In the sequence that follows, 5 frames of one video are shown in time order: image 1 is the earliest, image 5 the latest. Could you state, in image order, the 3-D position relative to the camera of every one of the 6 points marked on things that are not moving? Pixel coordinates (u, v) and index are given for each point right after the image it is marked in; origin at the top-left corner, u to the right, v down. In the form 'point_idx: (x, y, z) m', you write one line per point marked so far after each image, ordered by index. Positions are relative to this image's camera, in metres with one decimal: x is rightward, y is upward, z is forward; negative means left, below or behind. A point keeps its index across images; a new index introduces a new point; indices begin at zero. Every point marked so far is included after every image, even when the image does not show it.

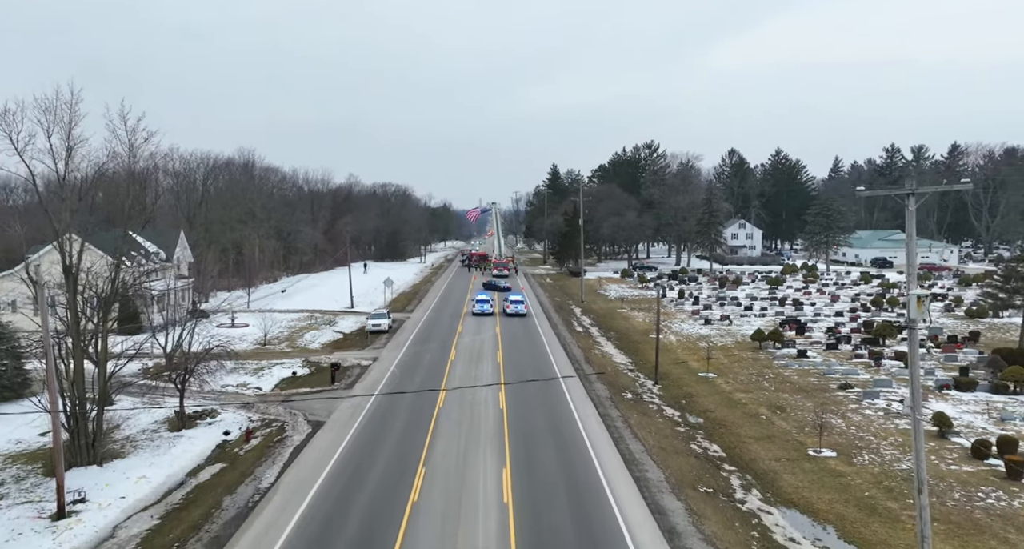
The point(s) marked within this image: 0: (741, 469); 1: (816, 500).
0: (+6.7, -5.6, +18.7) m
1: (+7.6, -5.7, +16.2) m
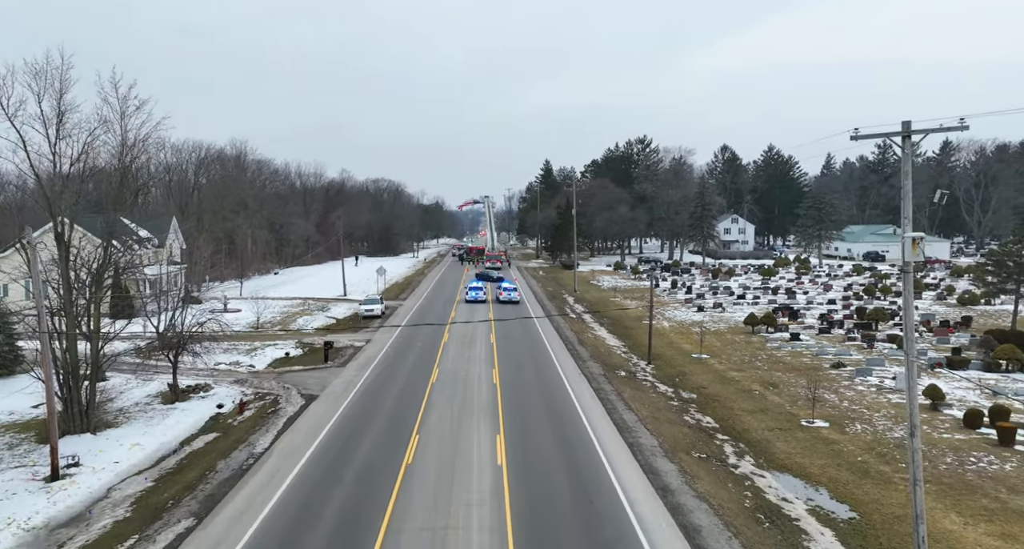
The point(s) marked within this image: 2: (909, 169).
0: (+6.5, -4.8, +18.8) m
1: (+7.5, -4.8, +16.3) m
2: (+6.0, +1.6, +9.7) m
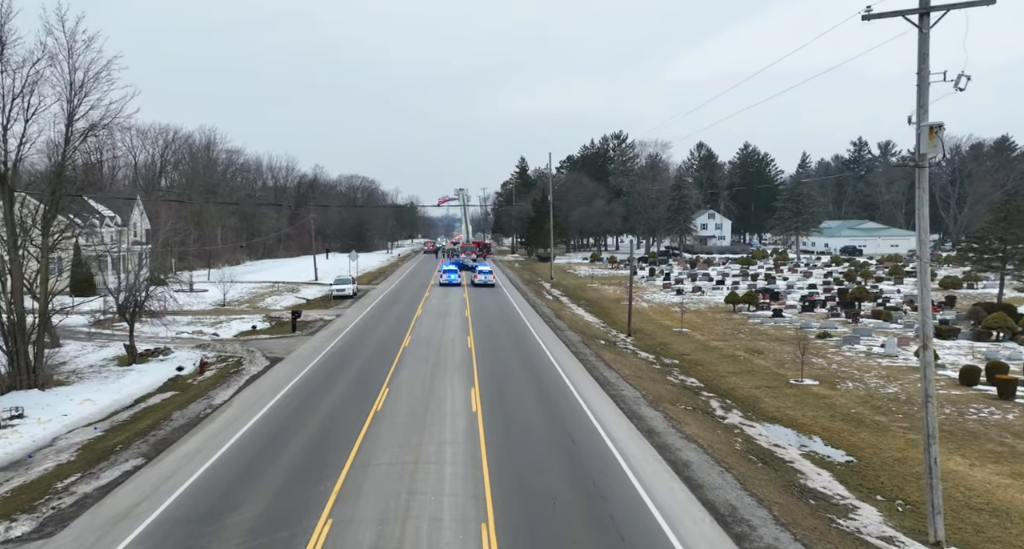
0: (+5.8, -3.4, +18.0) m
1: (+6.9, -3.4, +15.6) m
2: (+5.8, +3.1, +9.0) m
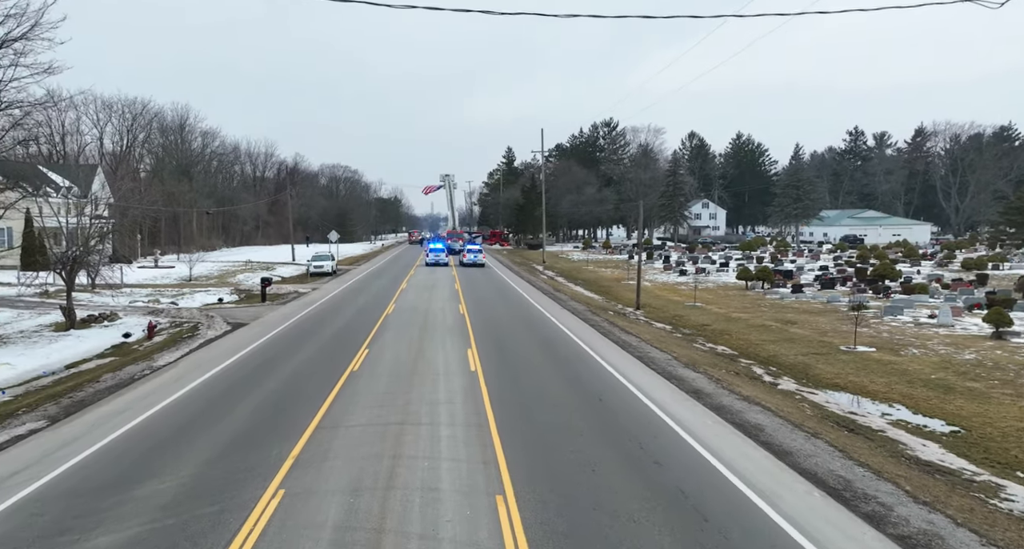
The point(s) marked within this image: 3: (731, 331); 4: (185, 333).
0: (+5.9, -2.1, +15.3) m
1: (+7.1, -2.1, +12.9) m
2: (+6.2, +4.3, +6.3) m
3: (+6.6, -1.7, +19.5) m
4: (-9.7, -1.7, +19.2) m
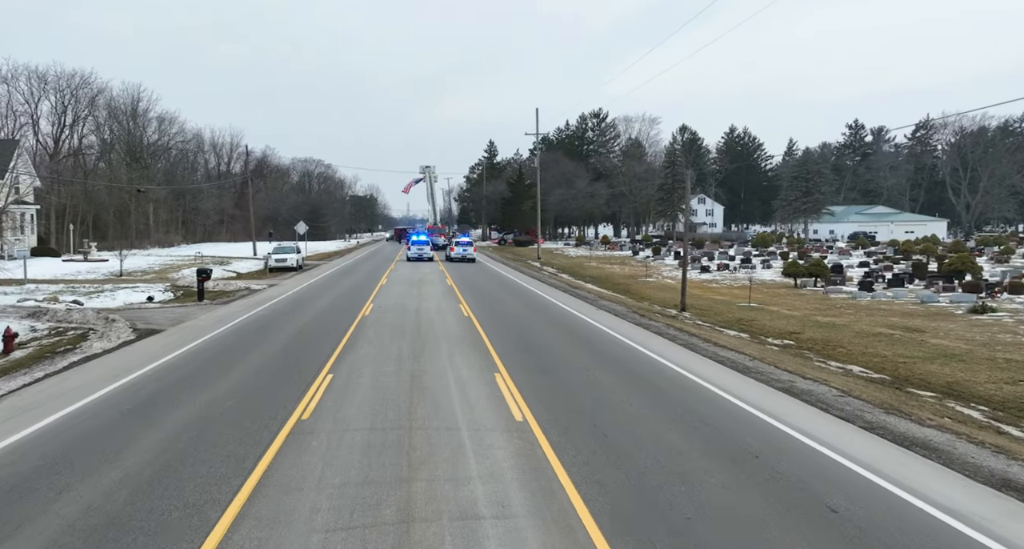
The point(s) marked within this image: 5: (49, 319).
0: (+6.7, -1.8, +9.8) m
1: (+7.9, -1.9, +7.5) m
2: (+7.3, +4.6, +0.9) m
3: (+7.2, -1.5, +14.1) m
4: (-9.1, -1.4, +13.1) m
5: (-11.6, -1.1, +16.2) m
